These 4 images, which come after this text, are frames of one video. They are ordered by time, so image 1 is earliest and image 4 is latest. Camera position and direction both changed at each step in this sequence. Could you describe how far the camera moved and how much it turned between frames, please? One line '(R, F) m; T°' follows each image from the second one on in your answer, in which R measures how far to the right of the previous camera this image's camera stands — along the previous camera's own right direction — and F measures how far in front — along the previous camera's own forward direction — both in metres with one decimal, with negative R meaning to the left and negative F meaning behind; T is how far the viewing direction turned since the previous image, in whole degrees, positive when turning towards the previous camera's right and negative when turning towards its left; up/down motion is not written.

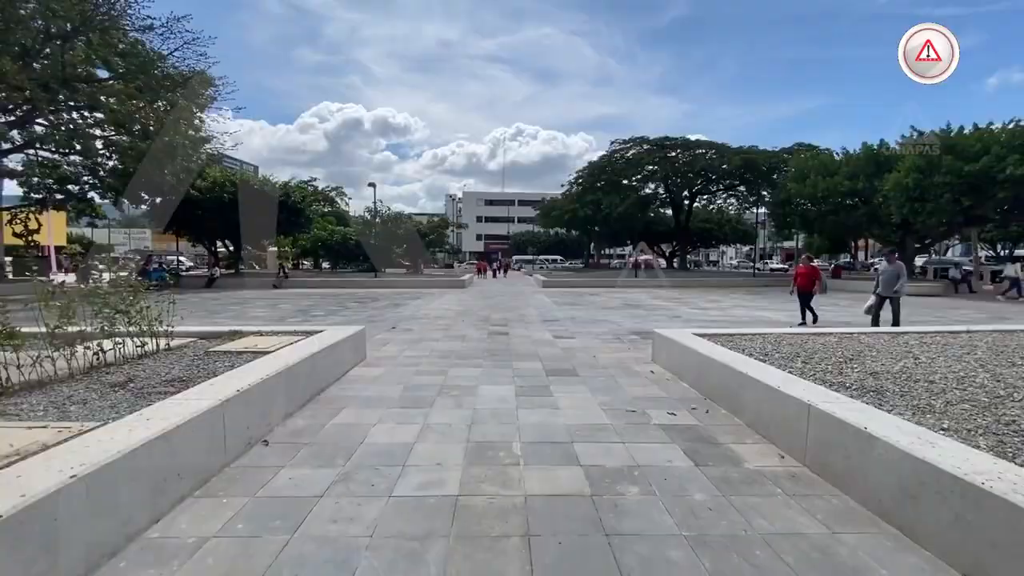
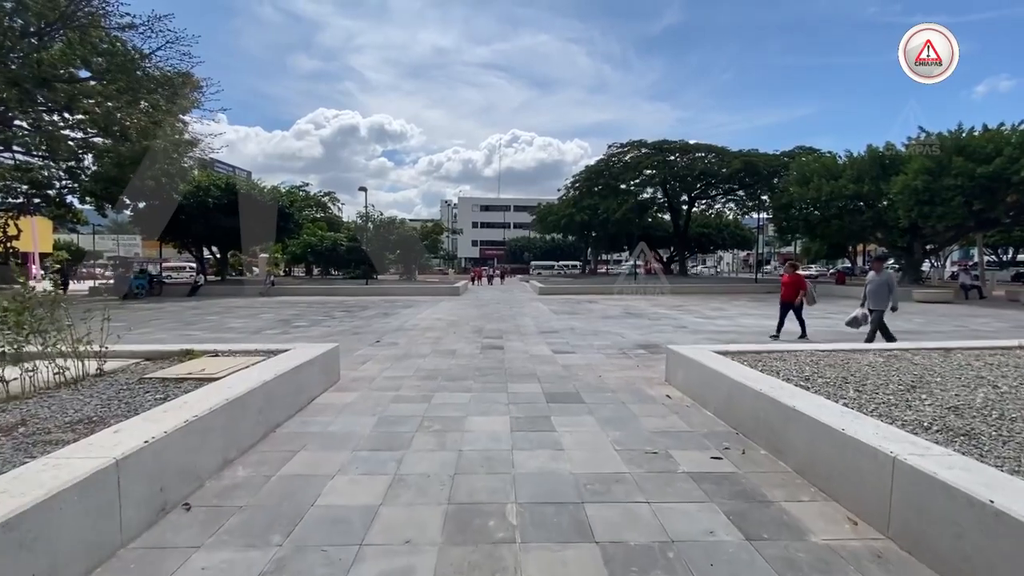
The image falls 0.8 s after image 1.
(0.0, +1.1) m; 0°
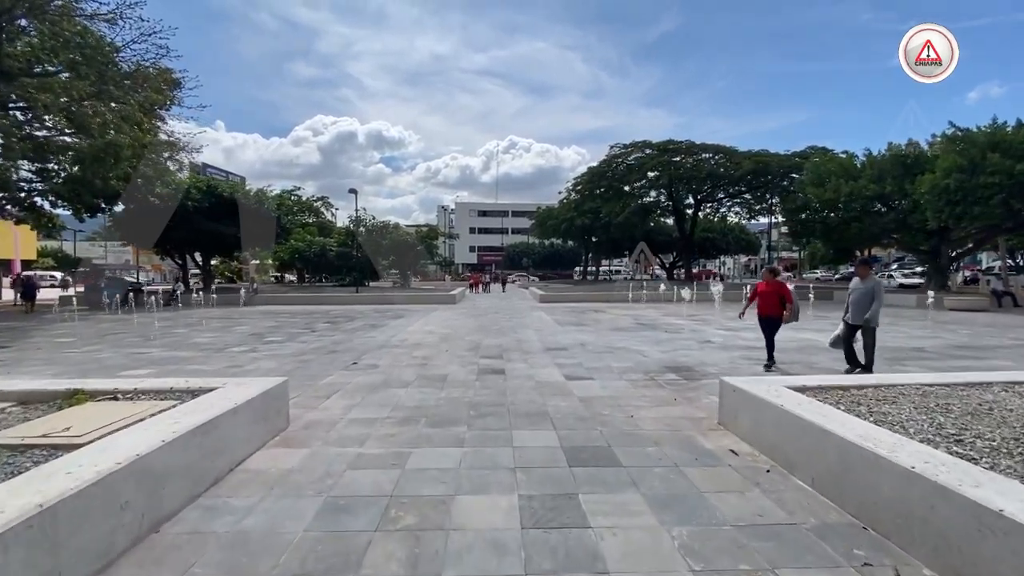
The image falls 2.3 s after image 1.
(-0.1, +1.9) m; 0°
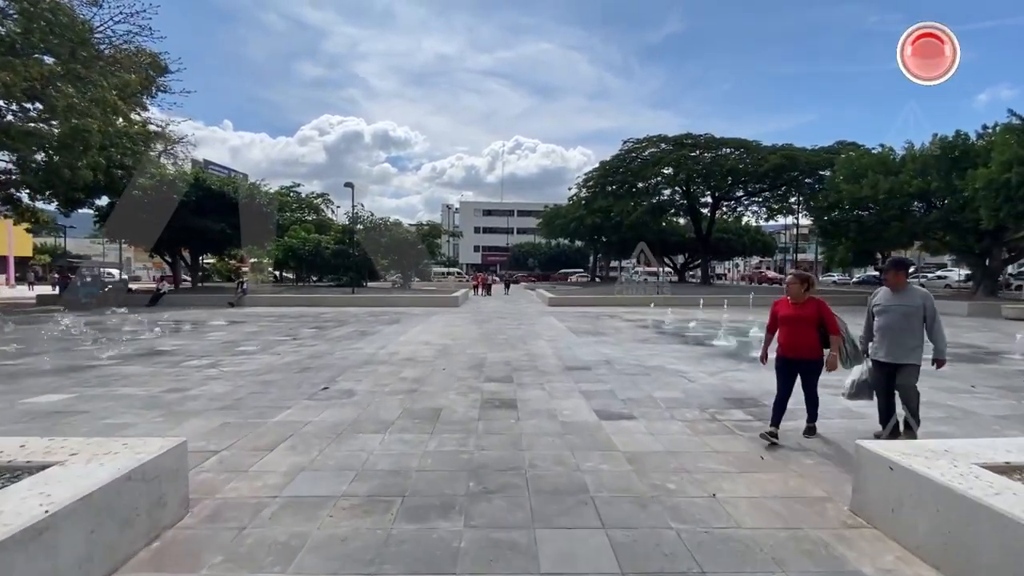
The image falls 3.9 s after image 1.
(-0.2, +2.2) m; -1°
